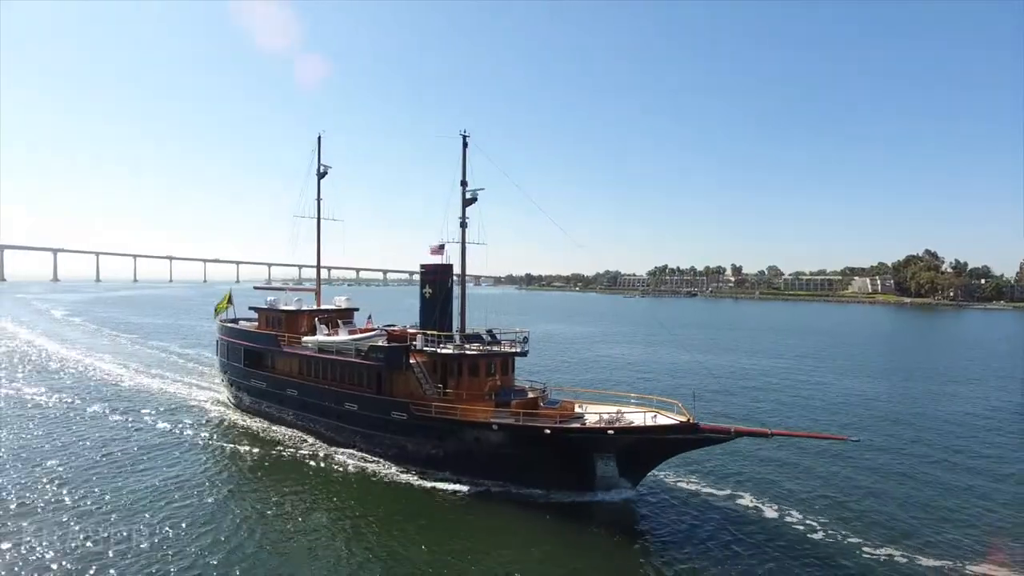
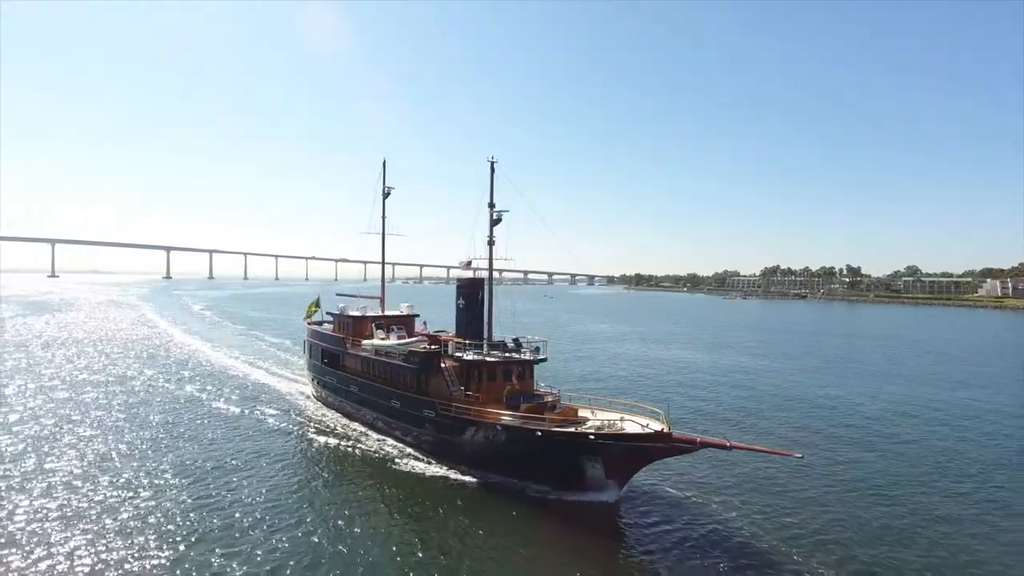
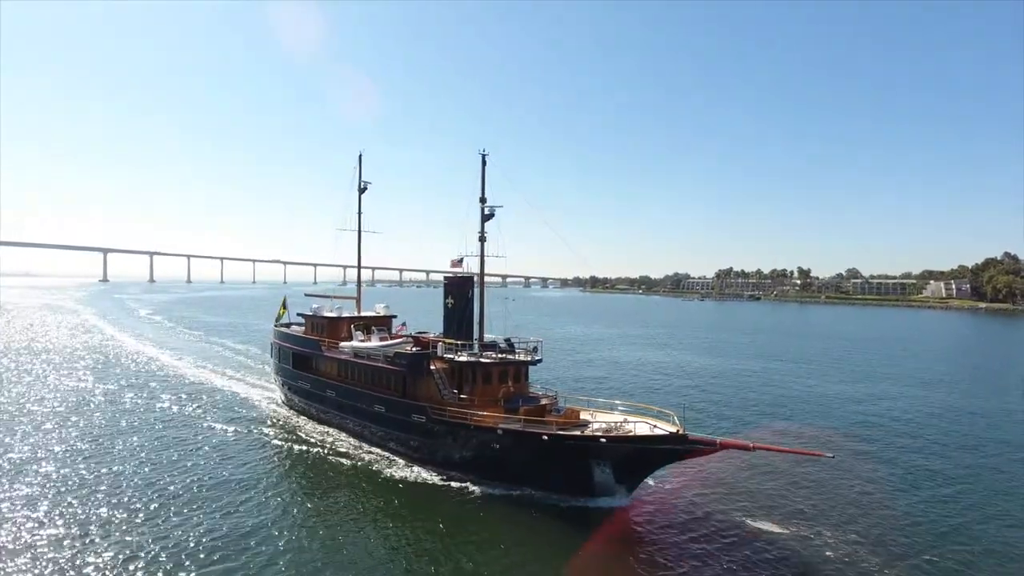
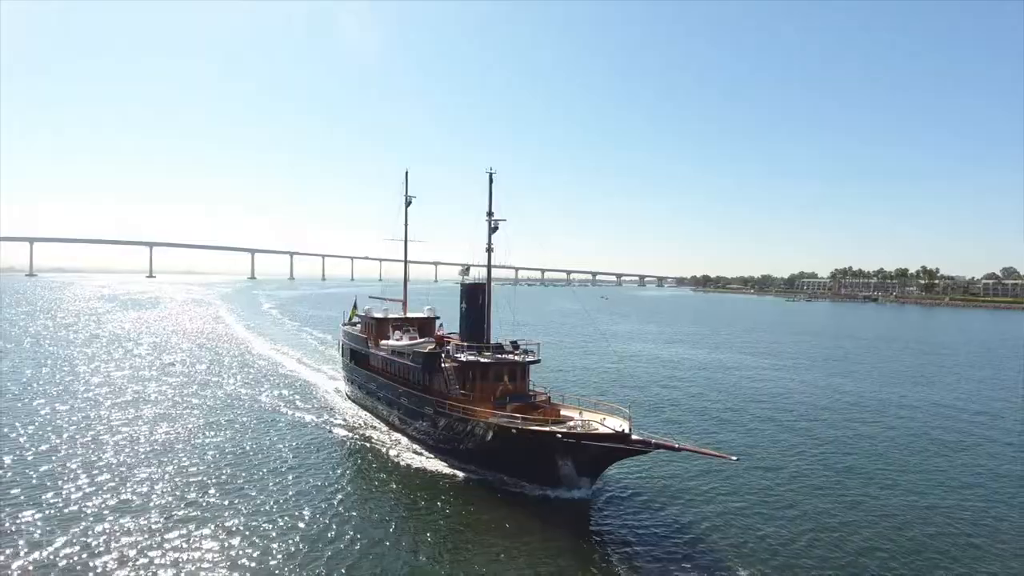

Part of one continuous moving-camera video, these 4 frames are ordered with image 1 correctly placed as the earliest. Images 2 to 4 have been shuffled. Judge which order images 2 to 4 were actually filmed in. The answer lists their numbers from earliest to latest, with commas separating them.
3, 2, 4
